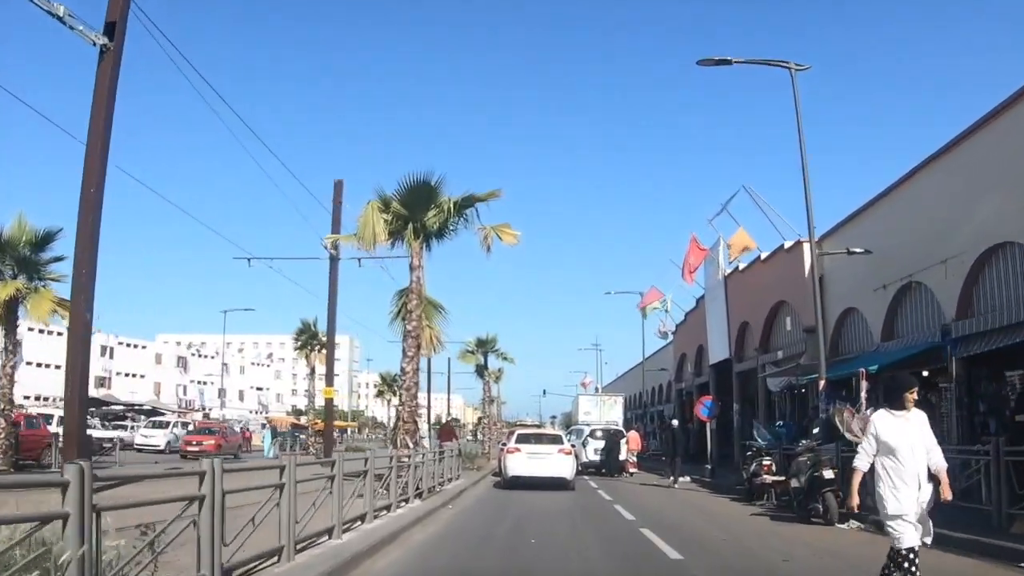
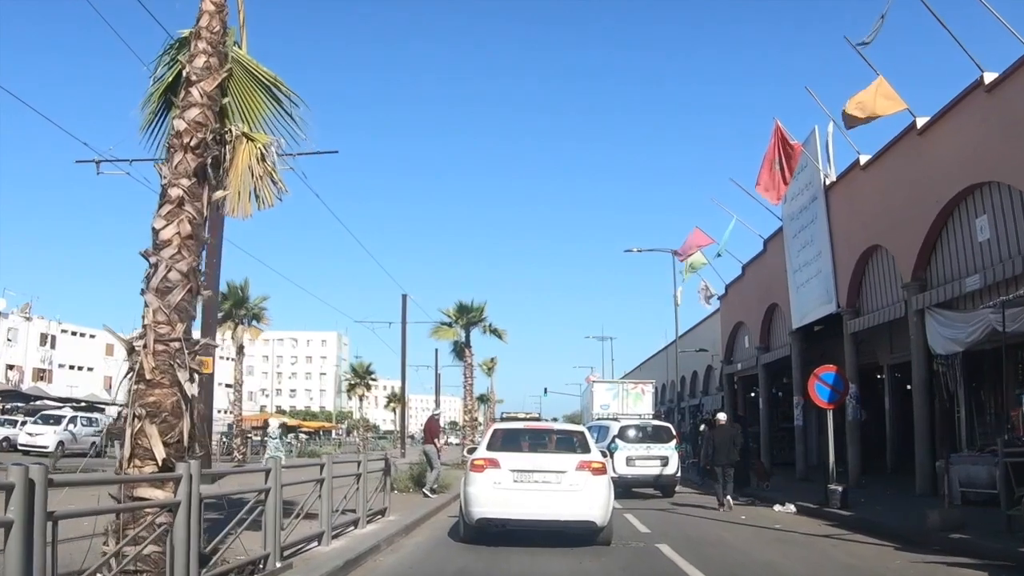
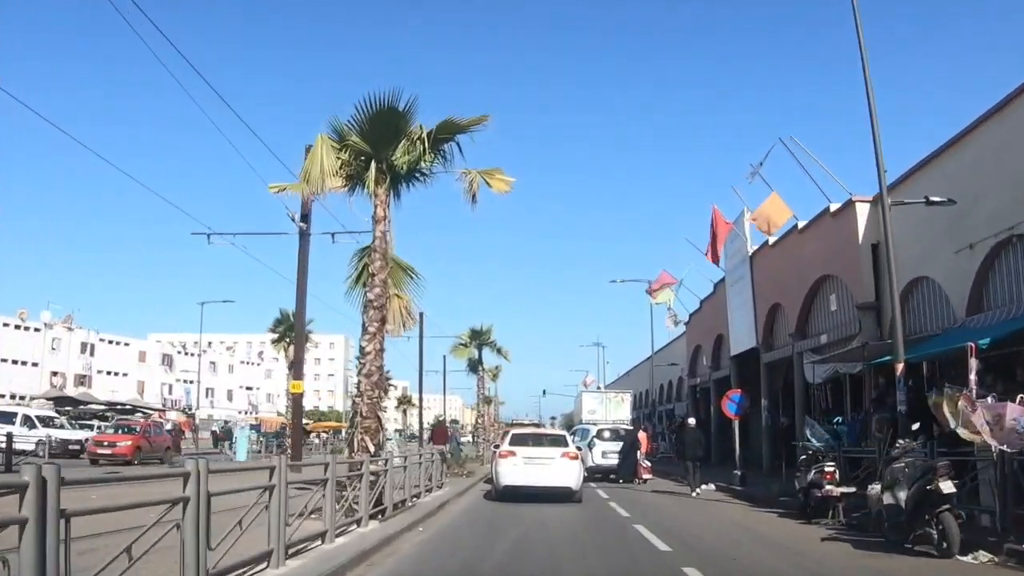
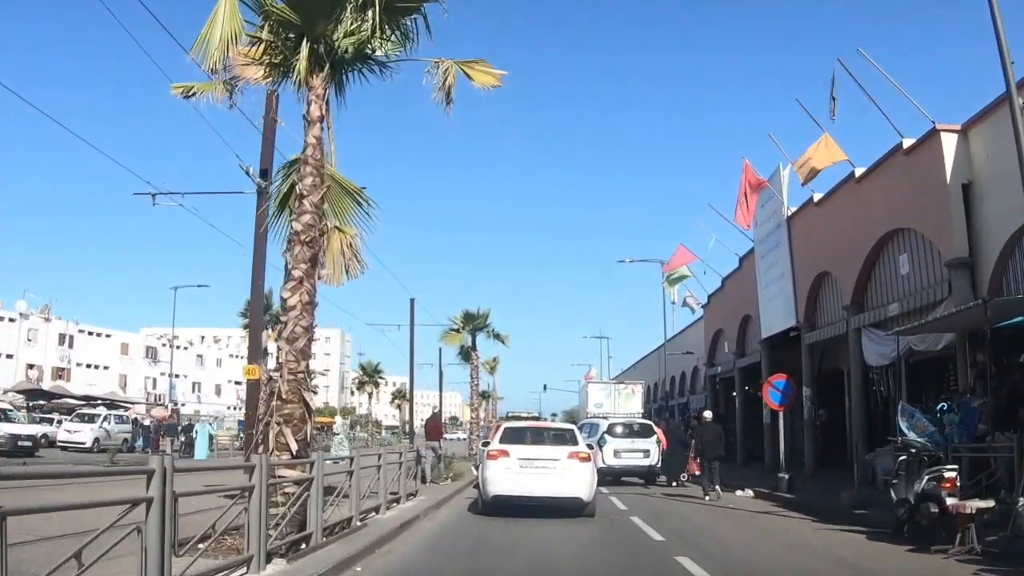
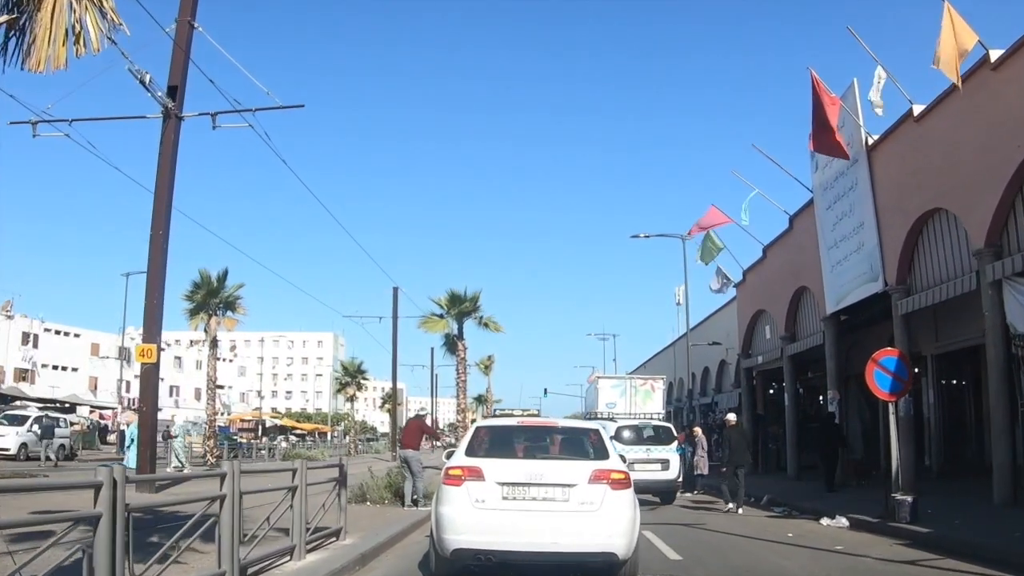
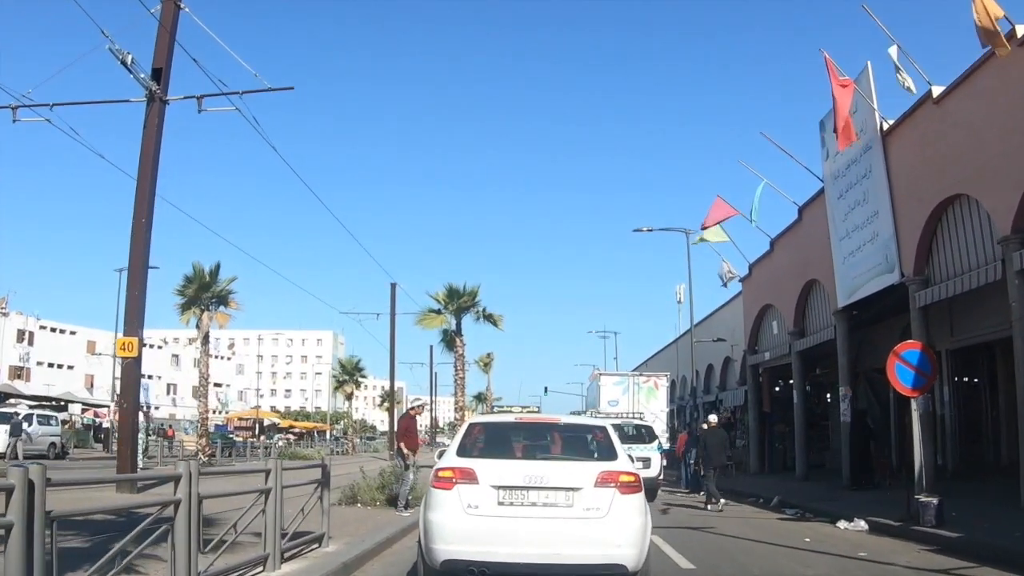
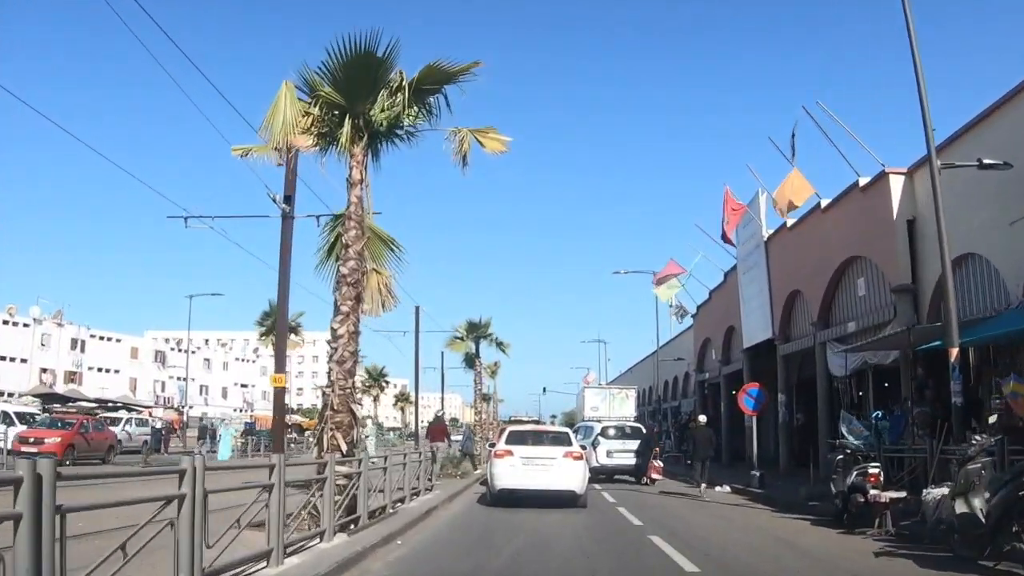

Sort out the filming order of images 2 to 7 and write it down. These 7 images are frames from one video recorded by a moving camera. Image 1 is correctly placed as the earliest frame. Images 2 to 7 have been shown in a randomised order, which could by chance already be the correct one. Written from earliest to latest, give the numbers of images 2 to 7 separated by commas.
3, 7, 4, 2, 5, 6
